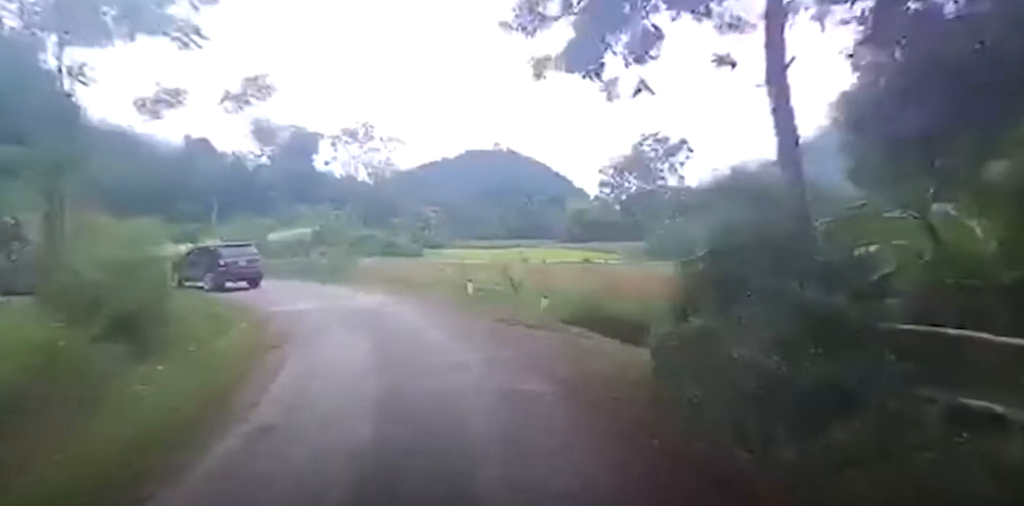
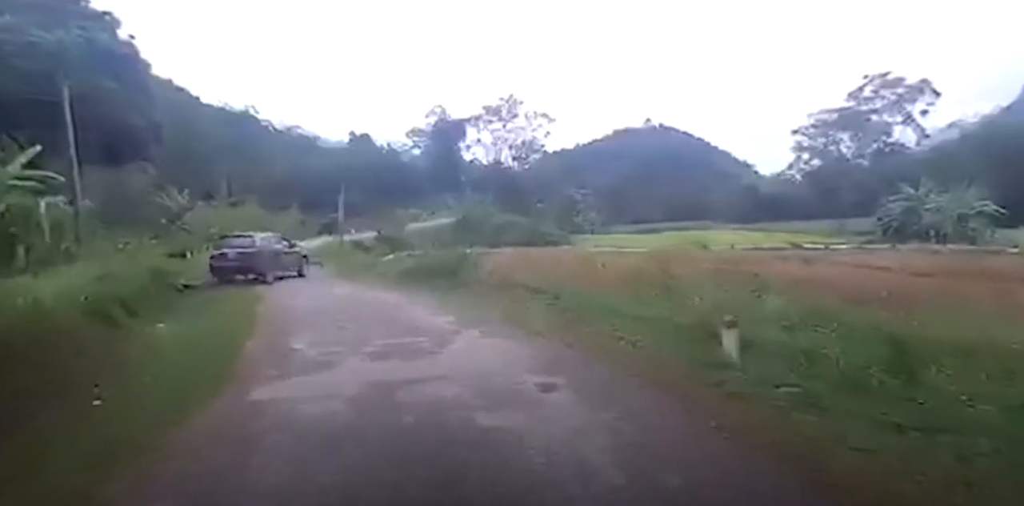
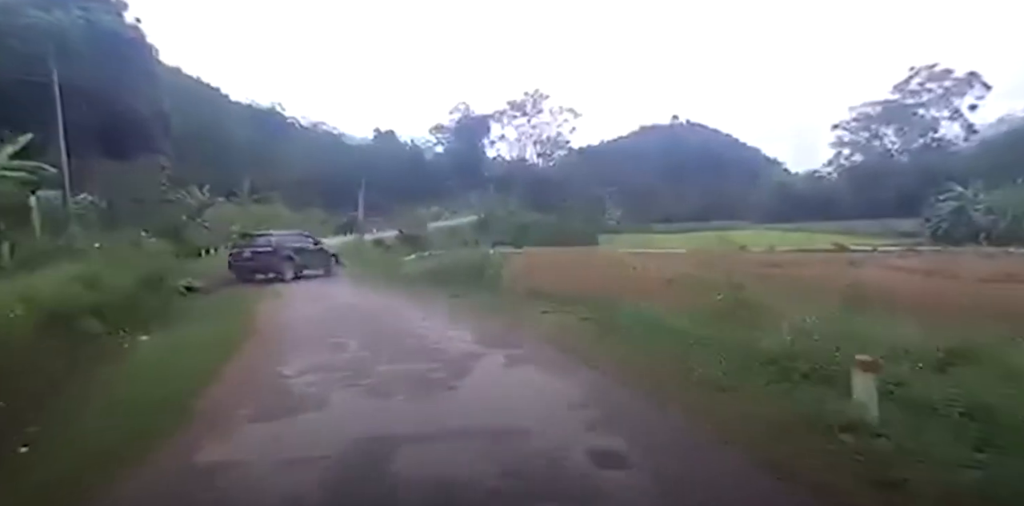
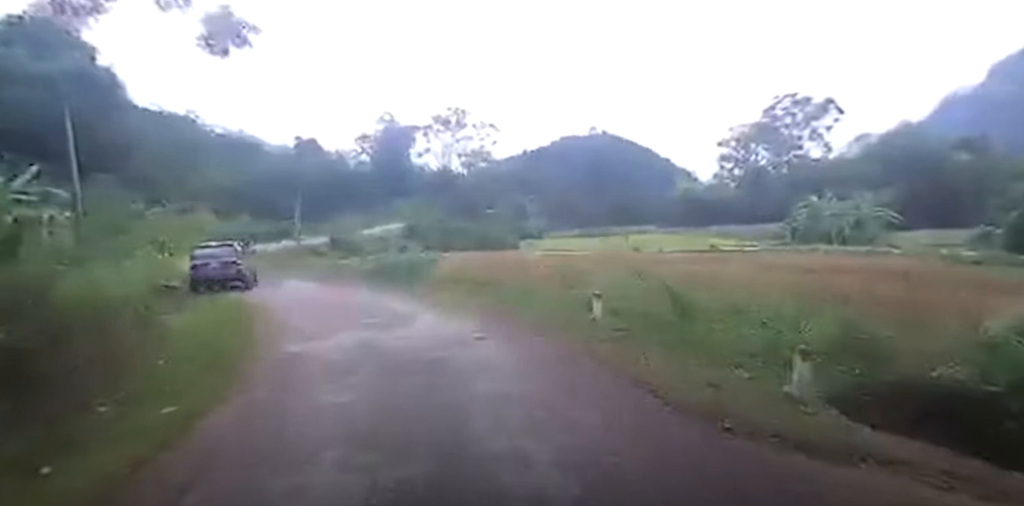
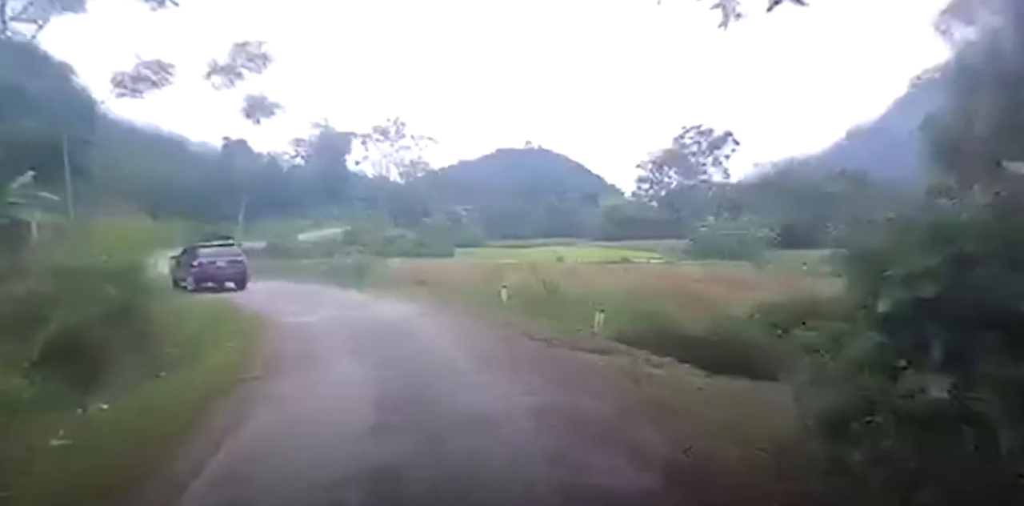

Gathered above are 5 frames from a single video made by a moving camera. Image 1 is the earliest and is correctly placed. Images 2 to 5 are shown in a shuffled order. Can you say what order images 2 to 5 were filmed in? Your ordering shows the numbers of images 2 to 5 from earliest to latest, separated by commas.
5, 4, 2, 3
